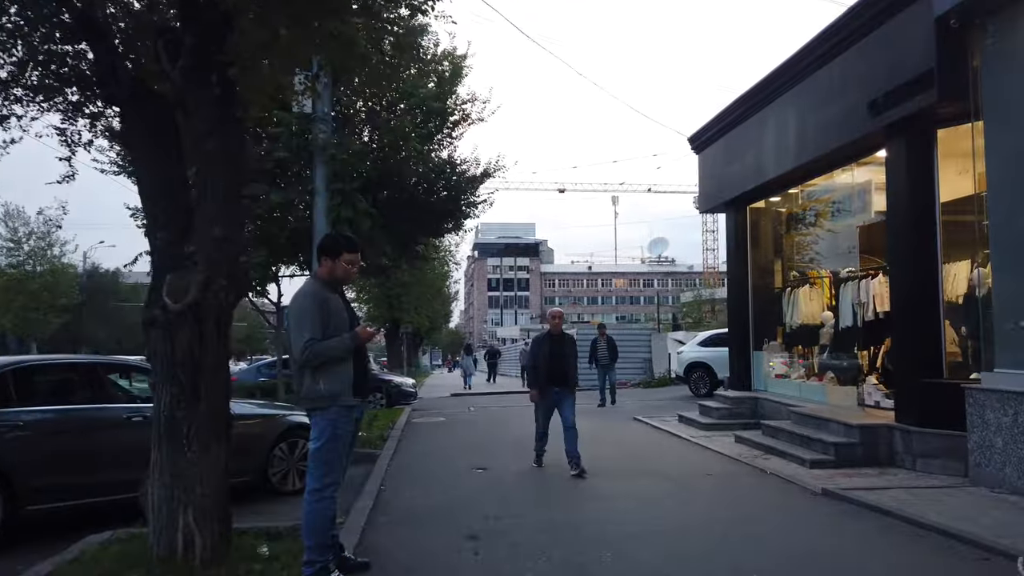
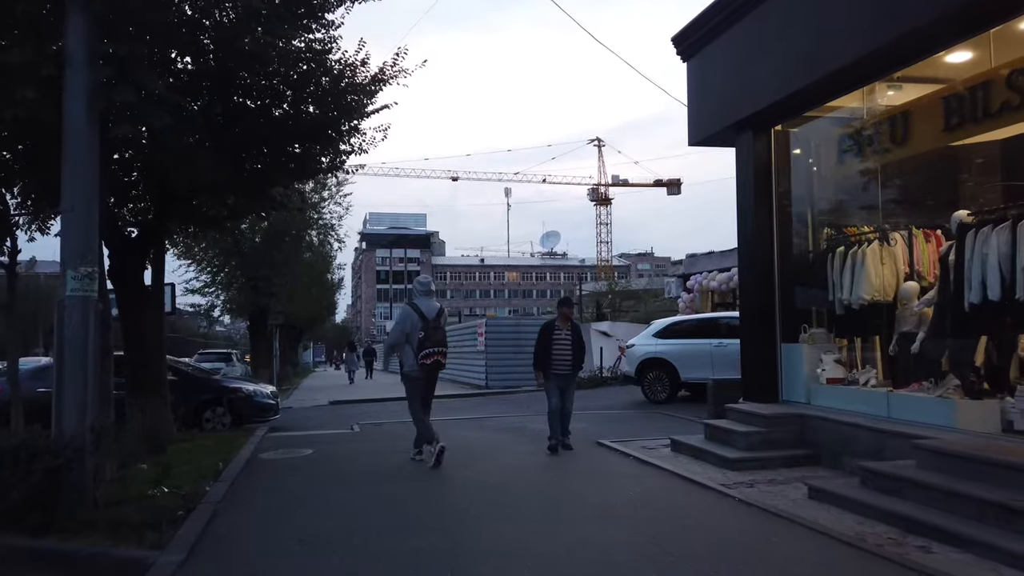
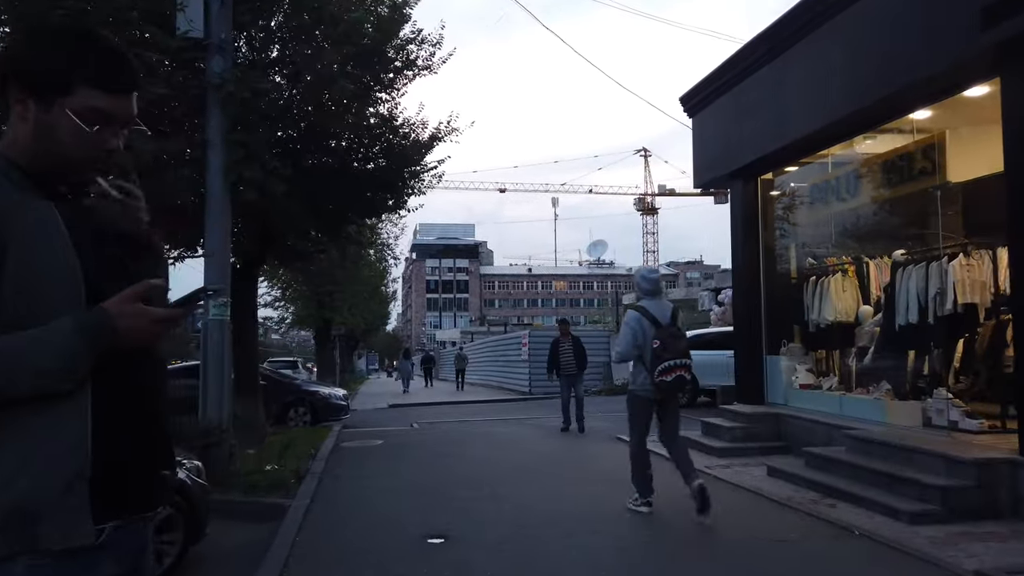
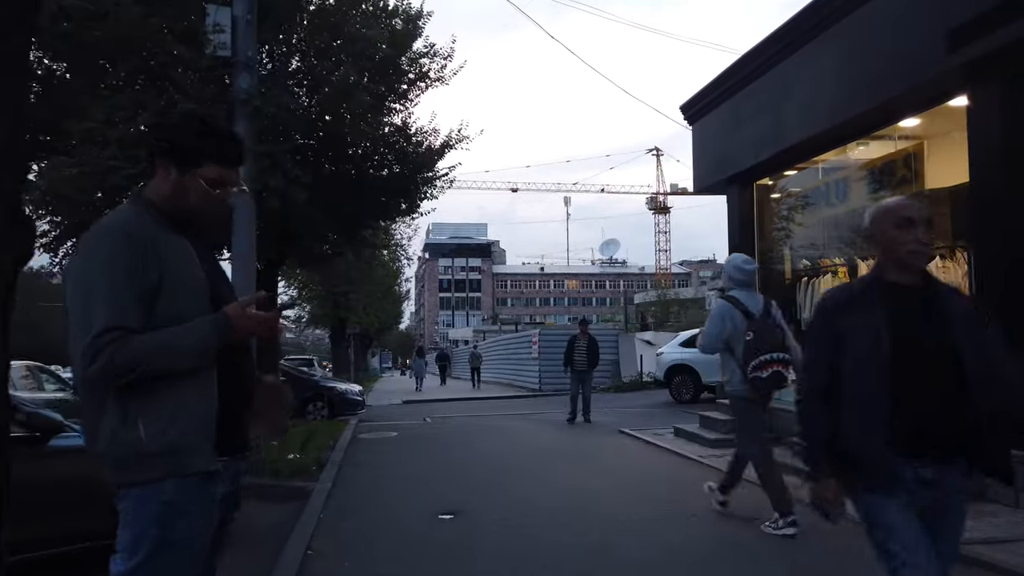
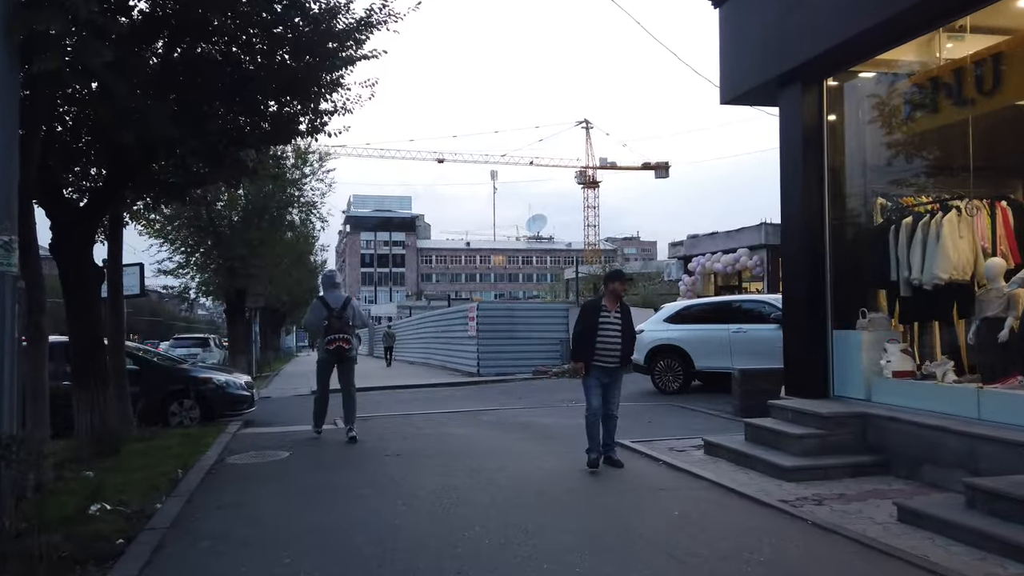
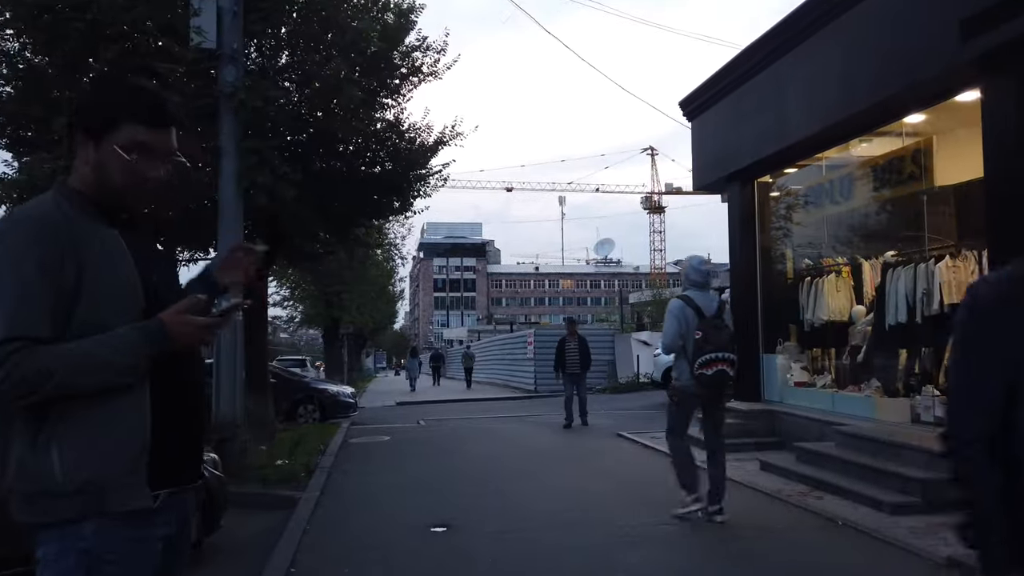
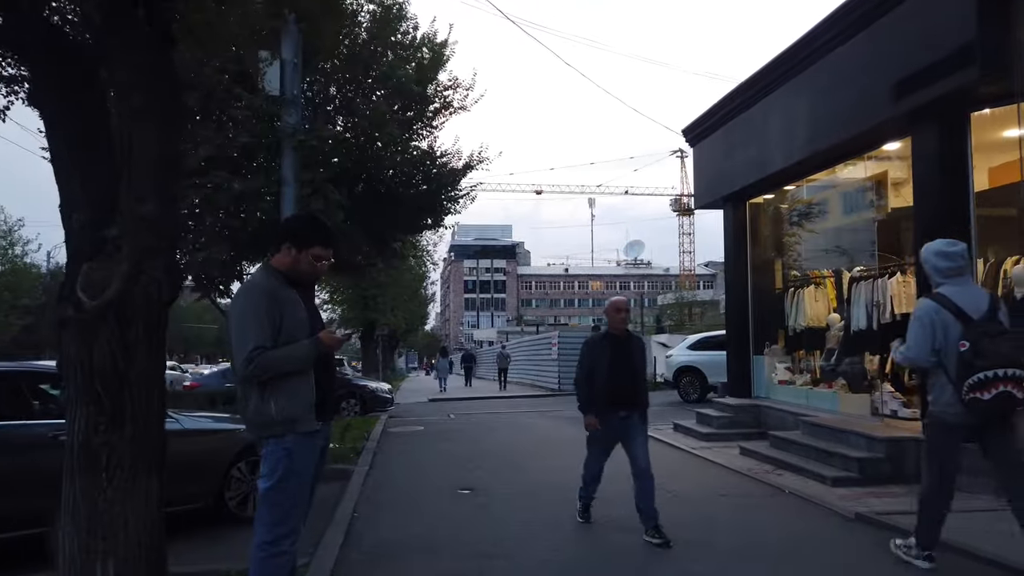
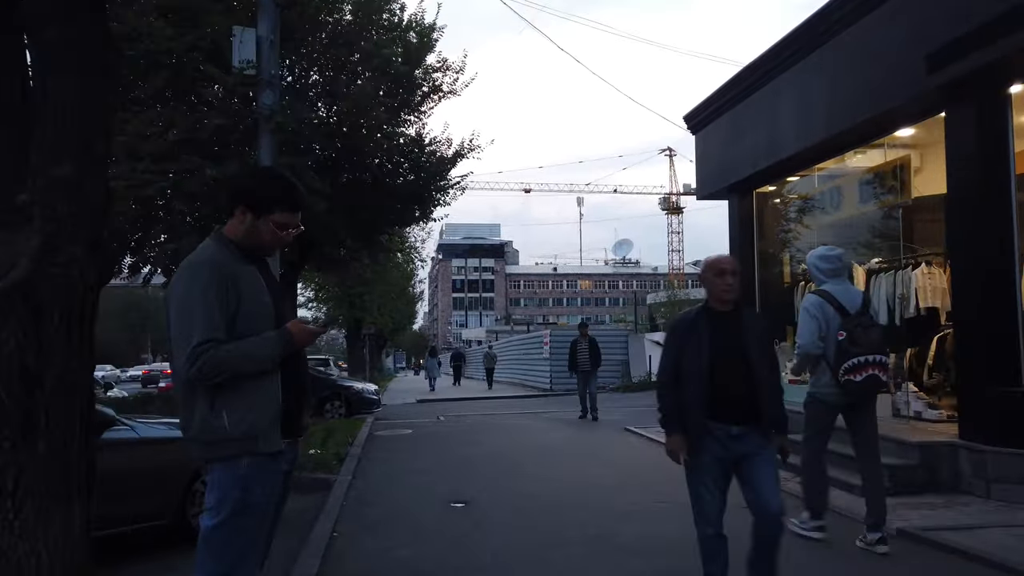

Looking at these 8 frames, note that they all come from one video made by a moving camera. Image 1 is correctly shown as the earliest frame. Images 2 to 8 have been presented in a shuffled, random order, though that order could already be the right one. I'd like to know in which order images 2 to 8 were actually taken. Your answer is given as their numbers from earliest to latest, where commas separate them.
7, 8, 4, 6, 3, 2, 5
